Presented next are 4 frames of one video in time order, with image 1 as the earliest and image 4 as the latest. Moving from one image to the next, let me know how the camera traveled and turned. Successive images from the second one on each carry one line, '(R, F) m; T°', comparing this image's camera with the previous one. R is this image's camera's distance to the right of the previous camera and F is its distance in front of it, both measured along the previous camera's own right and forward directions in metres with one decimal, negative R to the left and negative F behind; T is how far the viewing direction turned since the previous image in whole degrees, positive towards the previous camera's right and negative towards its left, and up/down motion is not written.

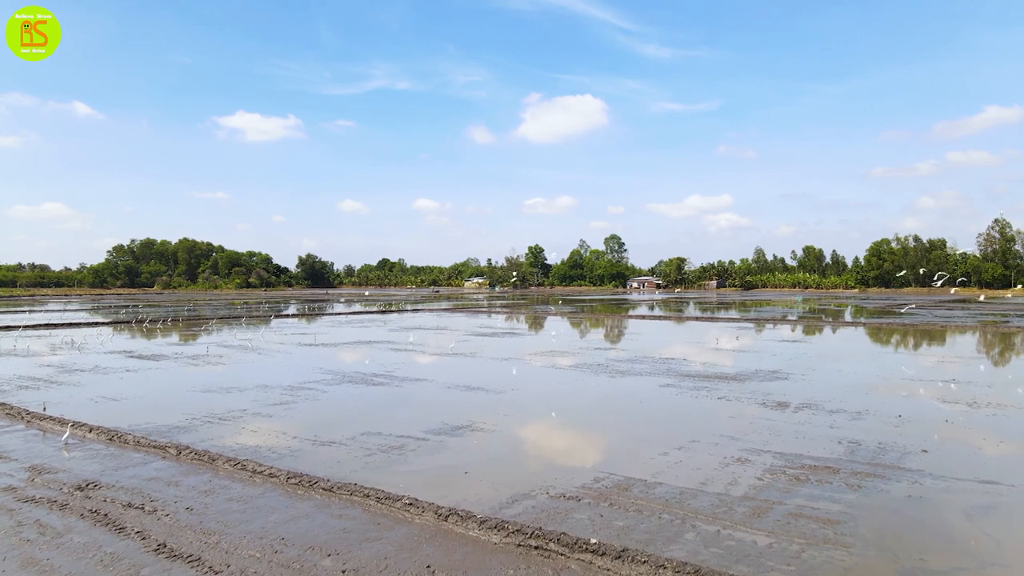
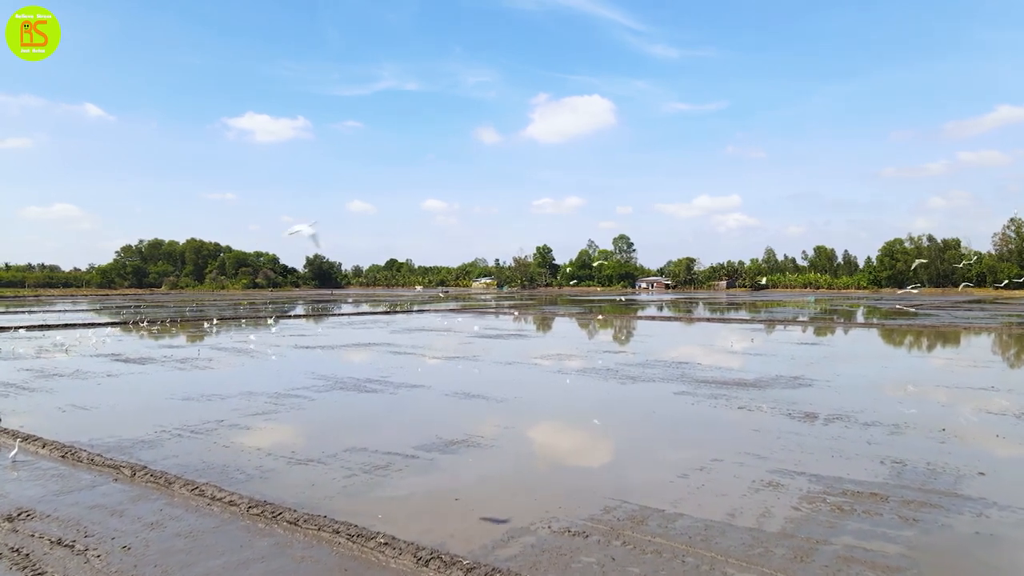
(+0.1, +1.0) m; -1°
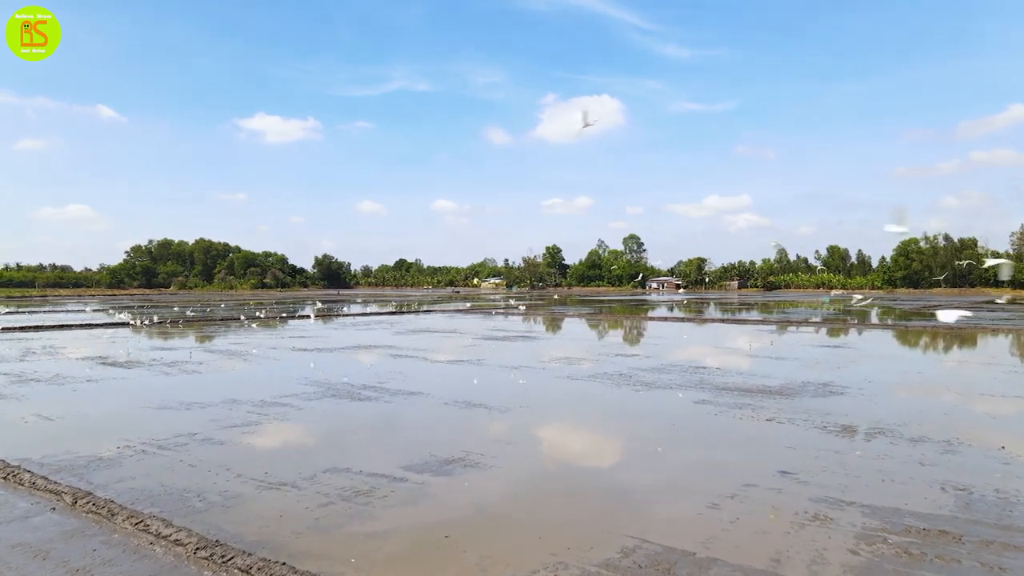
(+0.1, +1.0) m; -1°
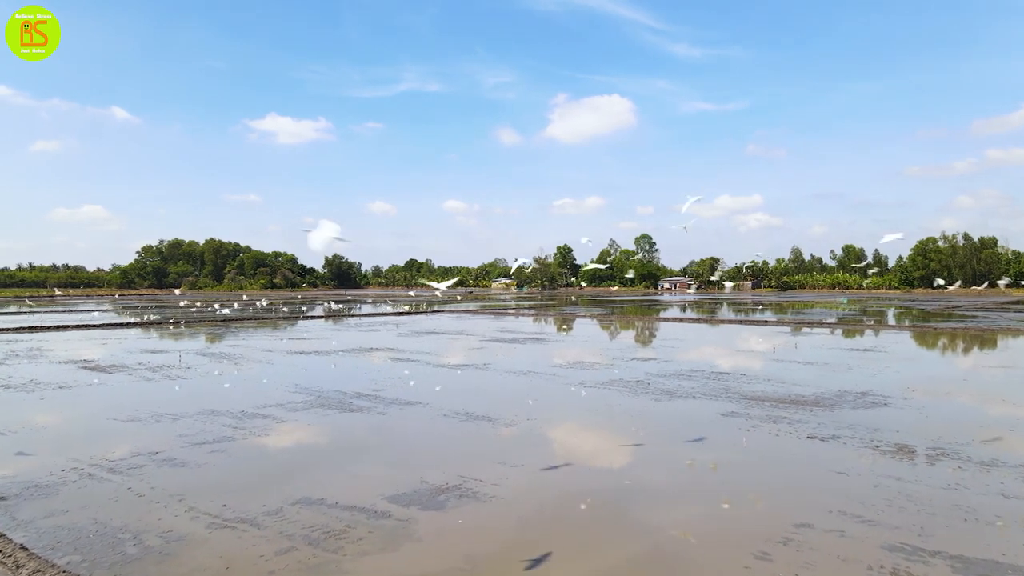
(+0.1, +1.2) m; -1°
